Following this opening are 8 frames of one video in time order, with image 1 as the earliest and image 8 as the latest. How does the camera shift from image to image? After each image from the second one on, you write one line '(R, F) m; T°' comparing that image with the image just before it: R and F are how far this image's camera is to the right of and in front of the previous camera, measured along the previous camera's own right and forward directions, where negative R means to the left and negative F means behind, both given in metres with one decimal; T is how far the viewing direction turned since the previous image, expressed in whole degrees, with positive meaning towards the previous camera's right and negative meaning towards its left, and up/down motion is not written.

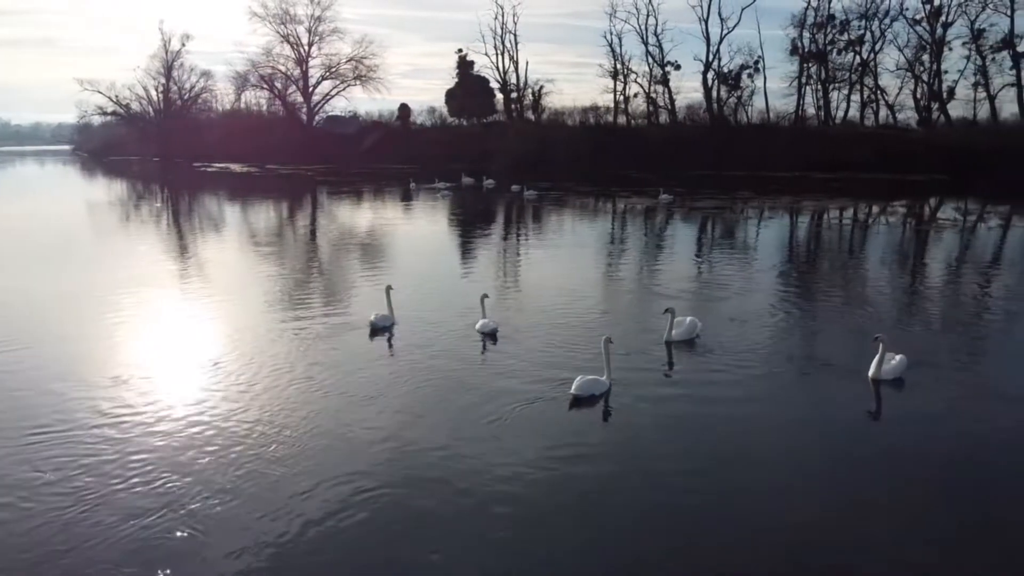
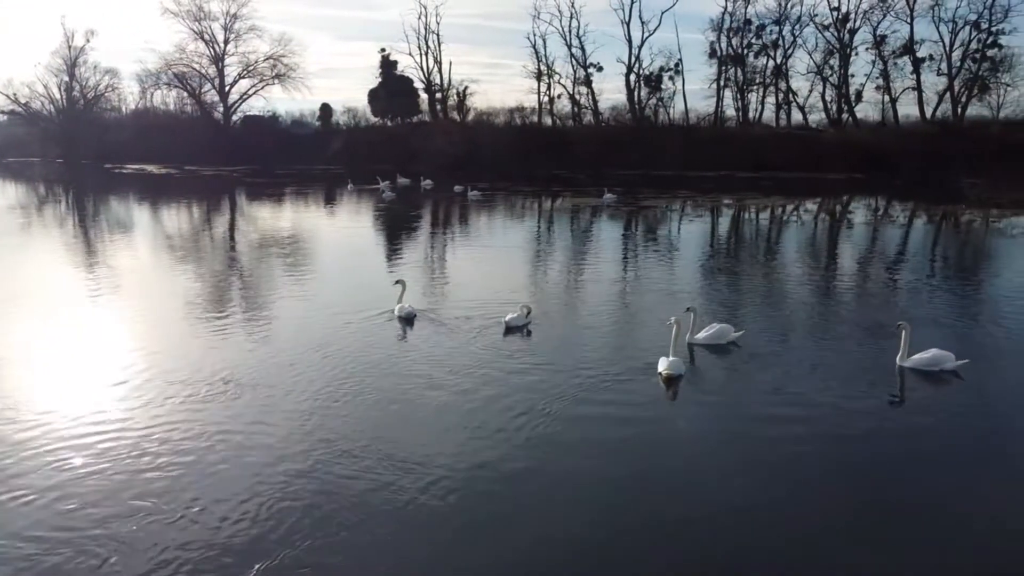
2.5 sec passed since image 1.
(-0.3, 0.0) m; +6°
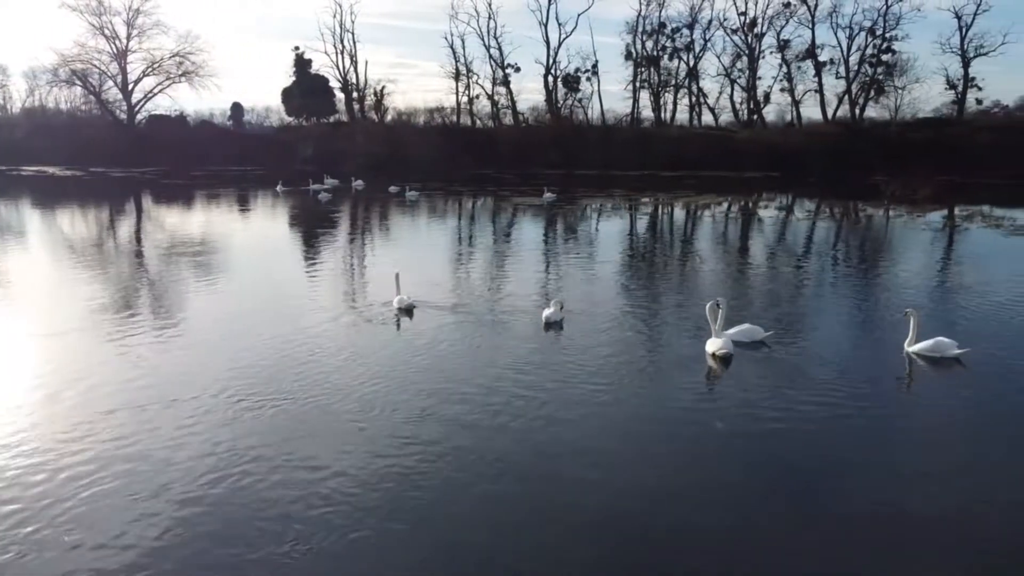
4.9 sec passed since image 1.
(-0.3, 0.0) m; +6°
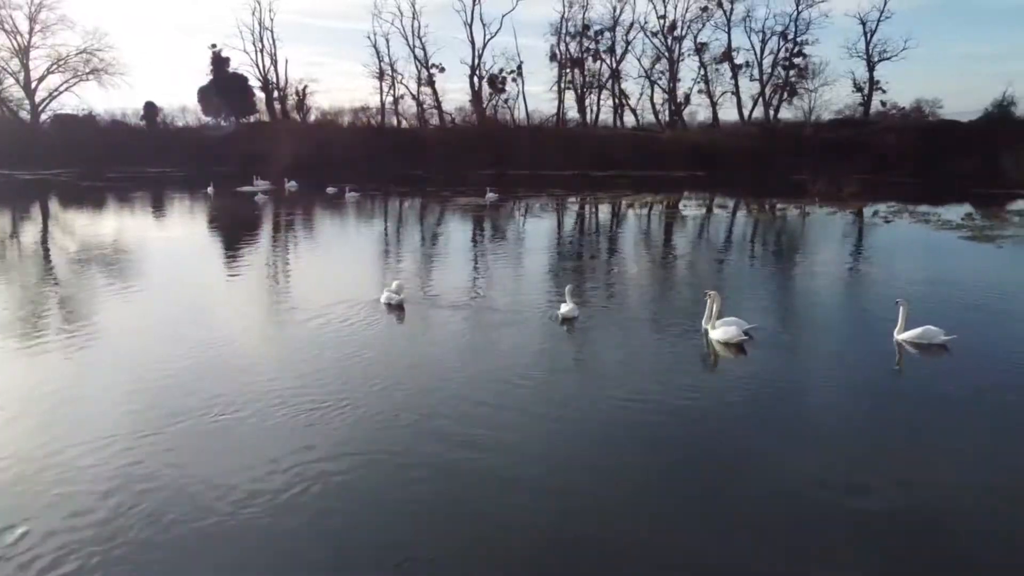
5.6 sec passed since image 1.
(-0.2, 0.0) m; +5°
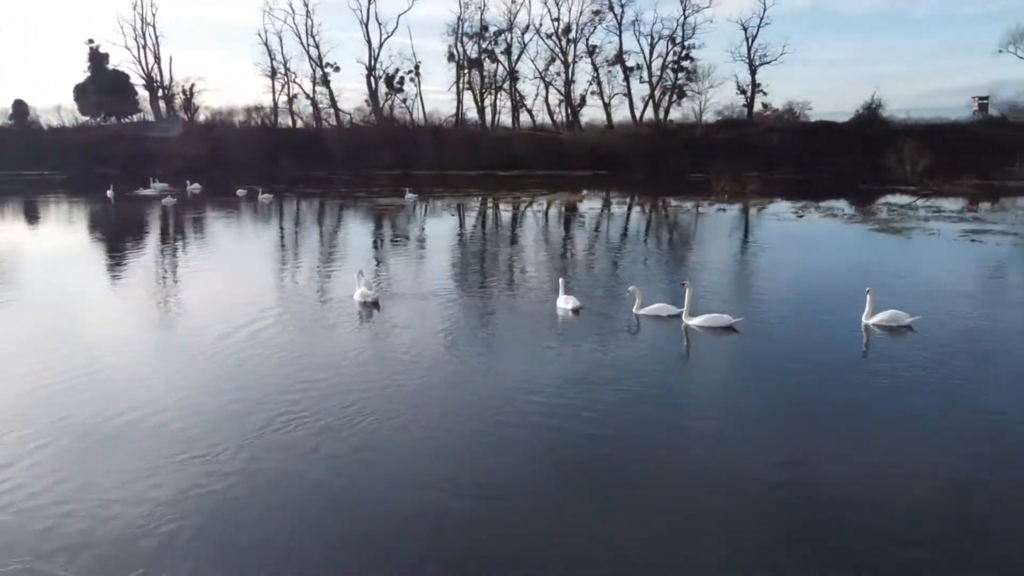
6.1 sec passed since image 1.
(-0.3, -0.1) m; +7°
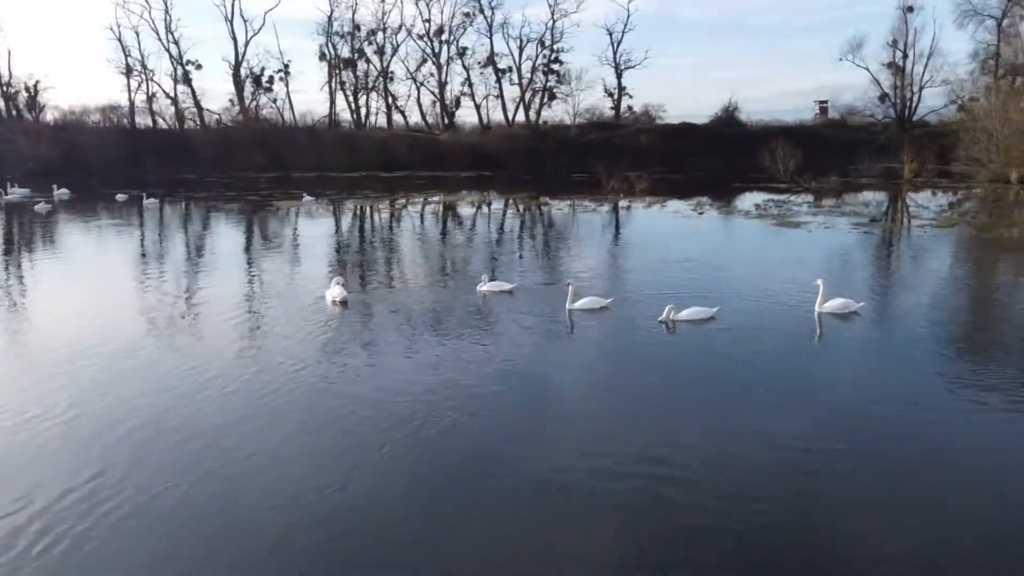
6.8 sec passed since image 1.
(-0.3, -0.1) m; +9°
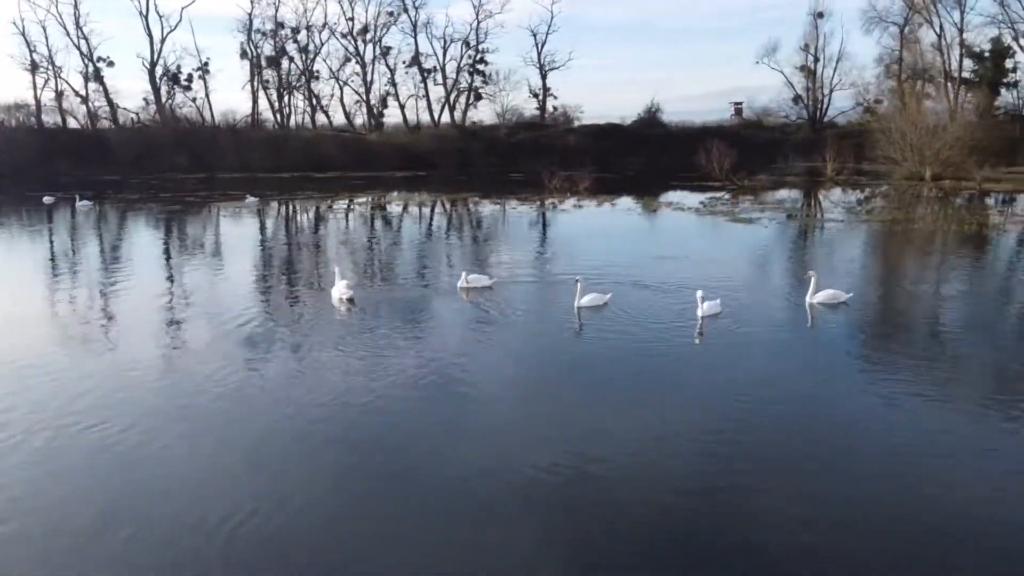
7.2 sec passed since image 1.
(-0.3, -0.1) m; +6°
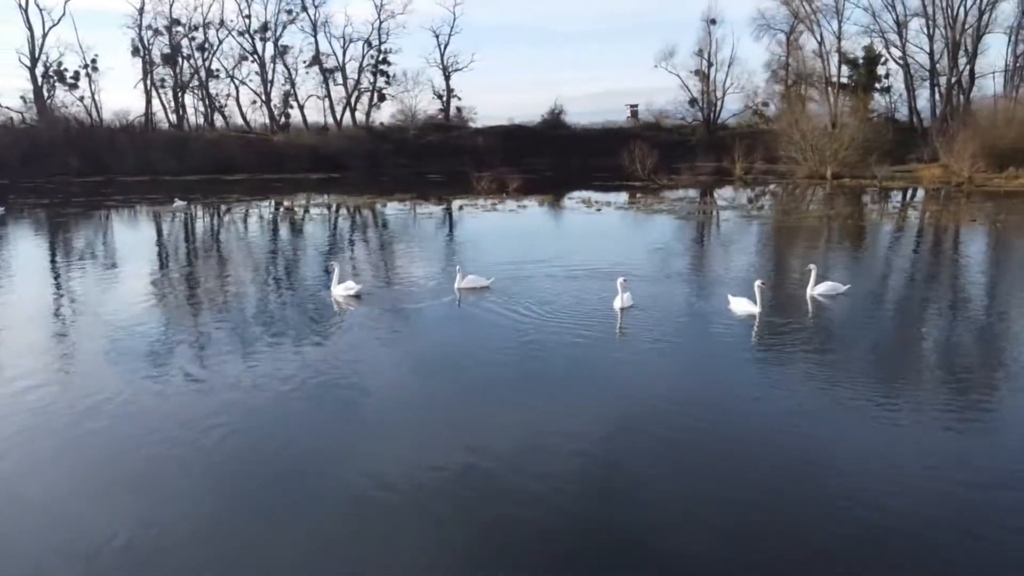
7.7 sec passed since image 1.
(-0.4, -0.1) m; +7°
